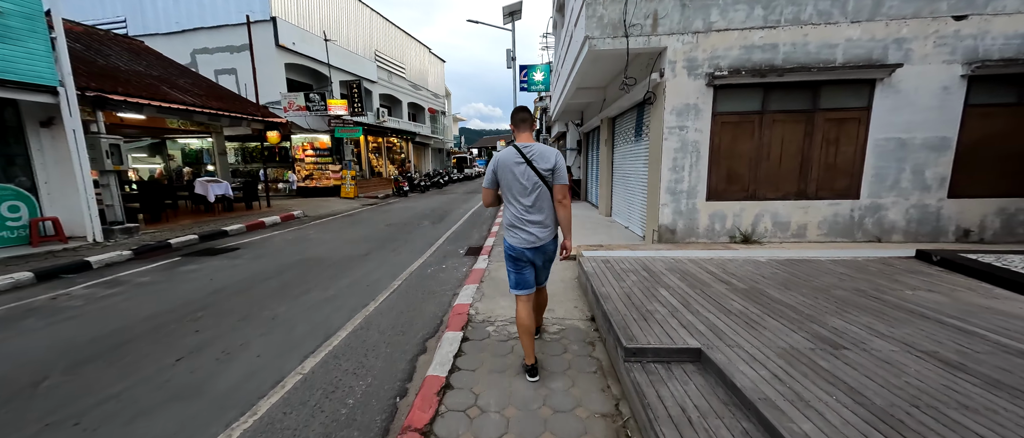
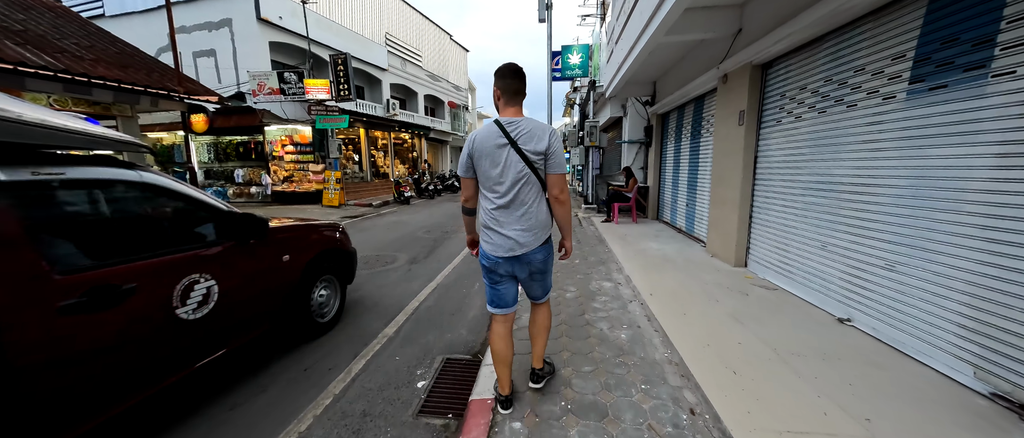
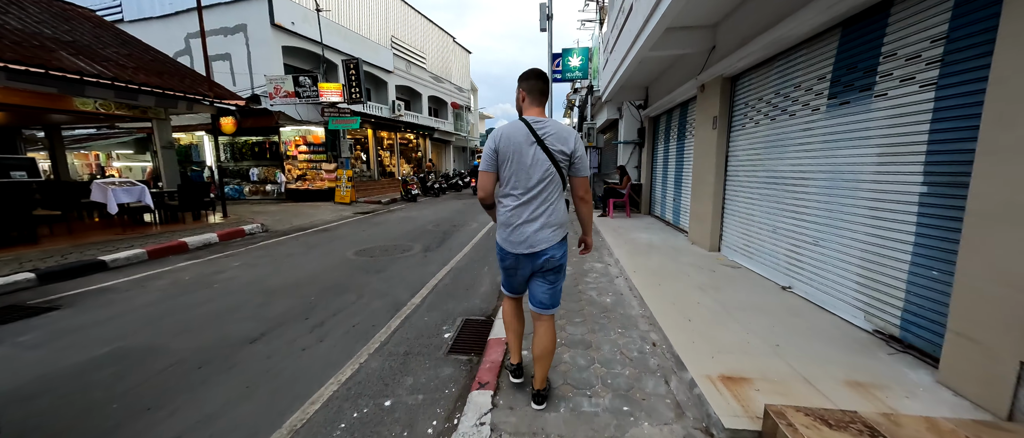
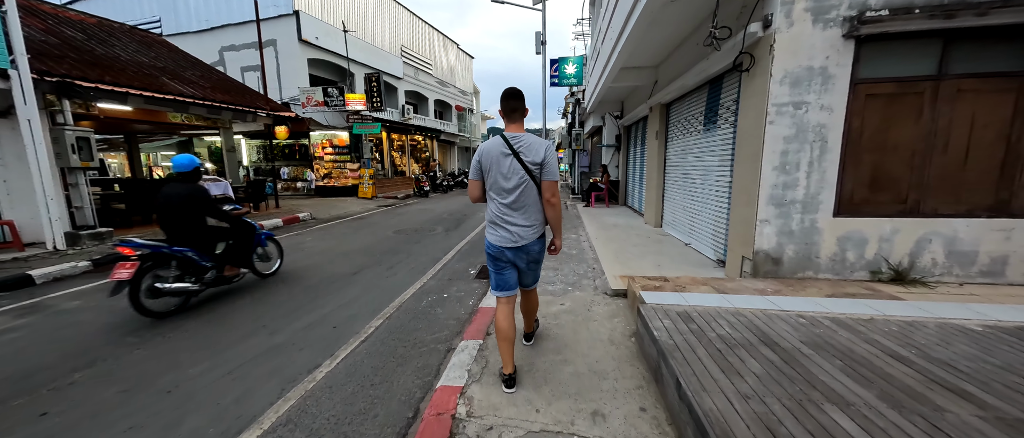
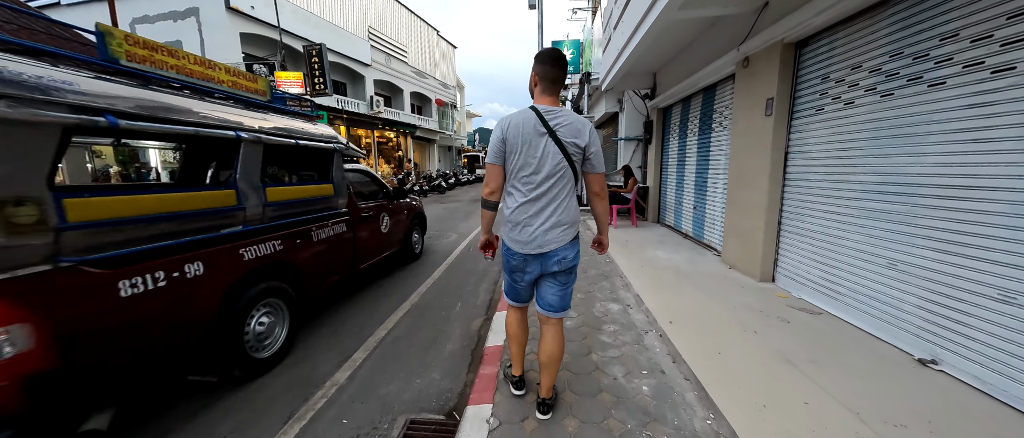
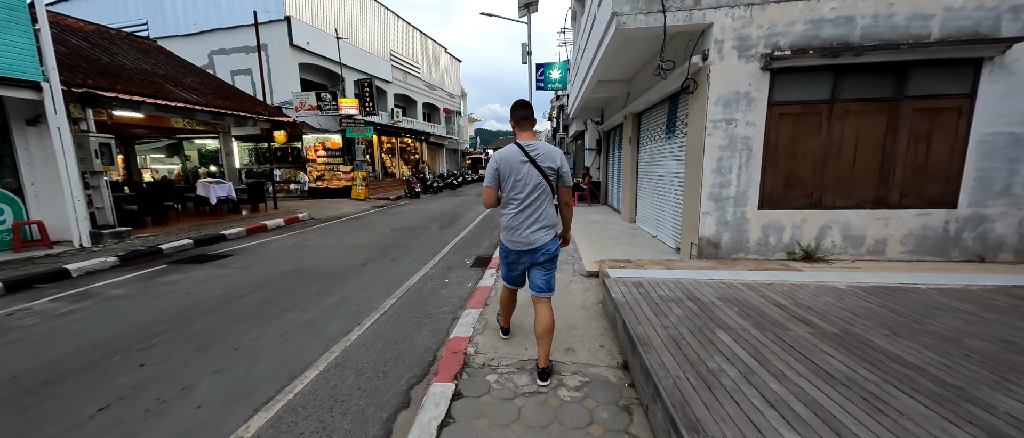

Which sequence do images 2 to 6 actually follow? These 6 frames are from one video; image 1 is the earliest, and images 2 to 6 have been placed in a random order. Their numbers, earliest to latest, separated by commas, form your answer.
6, 4, 3, 2, 5
